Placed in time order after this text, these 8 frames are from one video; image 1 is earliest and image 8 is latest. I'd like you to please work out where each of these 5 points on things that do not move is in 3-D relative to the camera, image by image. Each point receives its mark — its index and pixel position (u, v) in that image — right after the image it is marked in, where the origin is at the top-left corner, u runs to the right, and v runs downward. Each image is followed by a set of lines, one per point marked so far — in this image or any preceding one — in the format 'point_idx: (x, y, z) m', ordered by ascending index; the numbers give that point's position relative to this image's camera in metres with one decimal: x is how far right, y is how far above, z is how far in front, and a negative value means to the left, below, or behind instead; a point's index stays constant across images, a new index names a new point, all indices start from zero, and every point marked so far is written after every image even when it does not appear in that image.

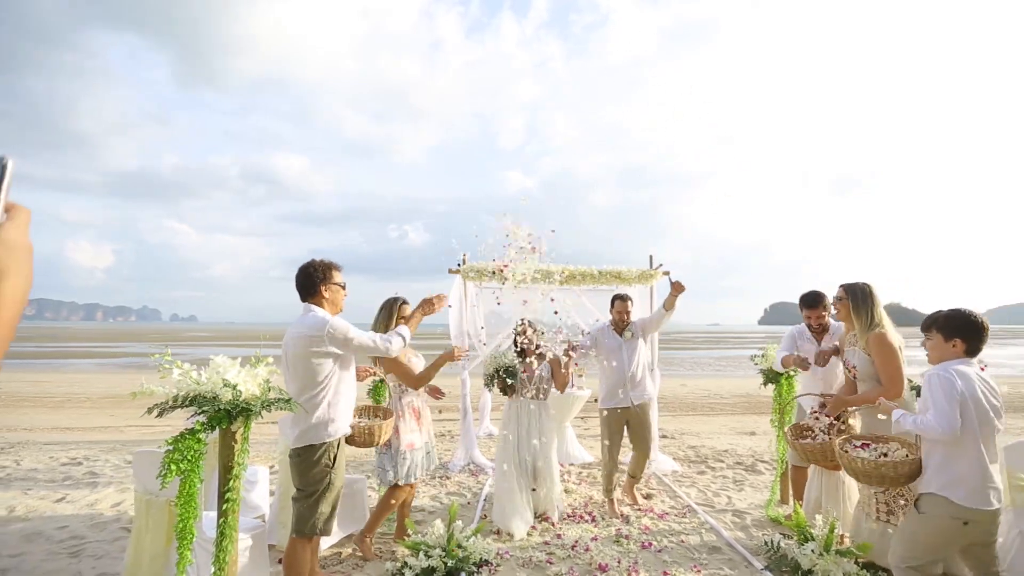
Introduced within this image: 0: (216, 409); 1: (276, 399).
0: (-1.5, -0.6, +2.8) m
1: (-1.3, -0.6, +3.0) m
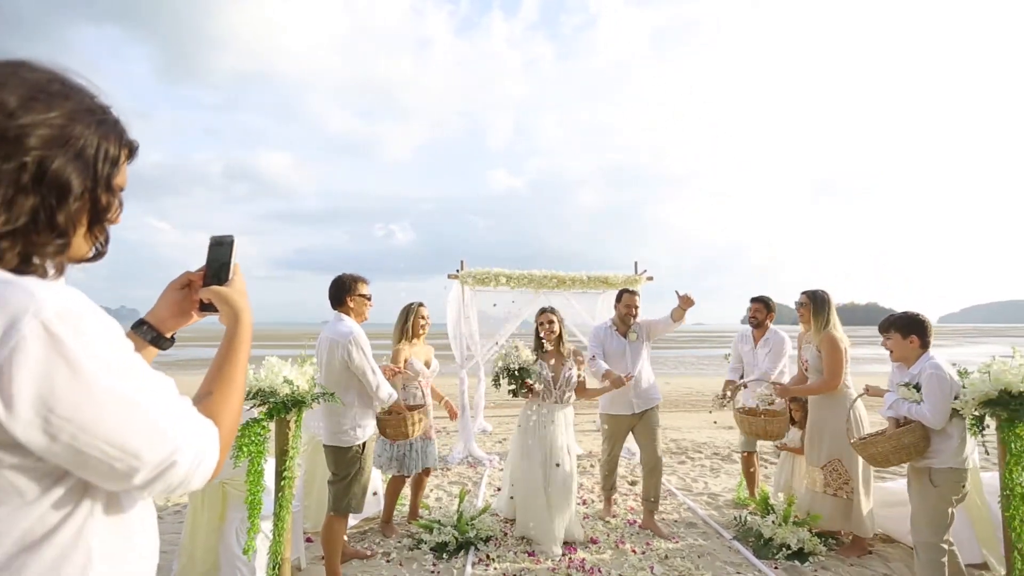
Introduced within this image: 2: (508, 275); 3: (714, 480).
0: (-1.5, -0.7, +3.4) m
1: (-1.3, -0.7, +3.6) m
2: (-0.1, +0.2, +9.7) m
3: (+2.6, -2.5, +7.0) m
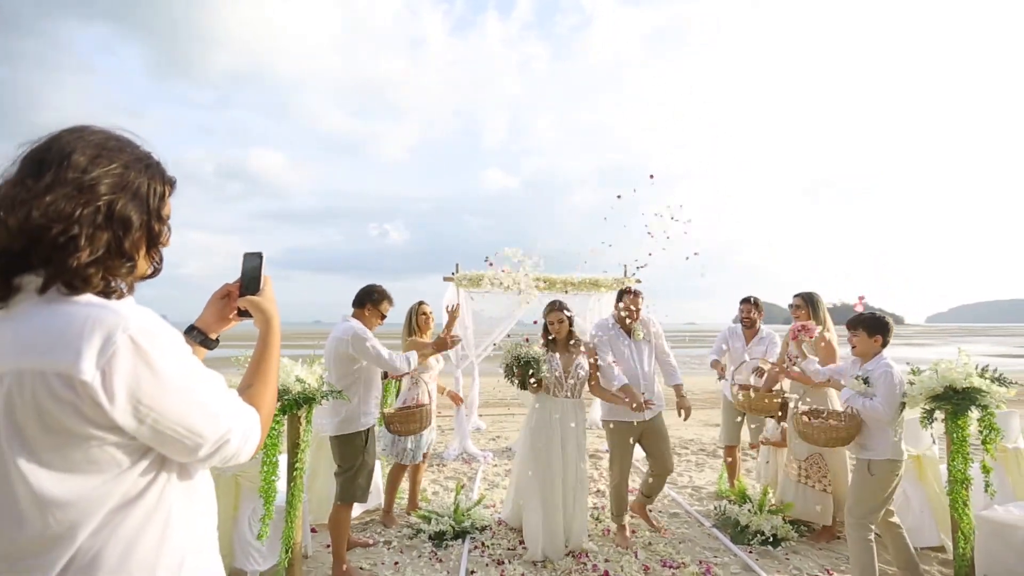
0: (-1.5, -0.7, +3.7) m
1: (-1.3, -0.7, +3.9) m
2: (-0.2, +0.2, +10.0) m
3: (+2.5, -2.5, +7.4) m
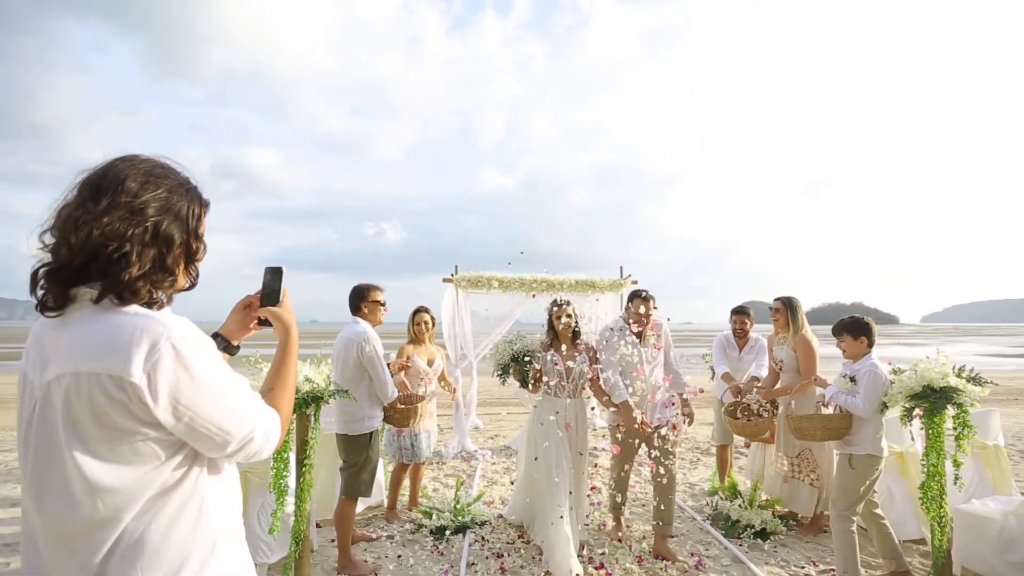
0: (-1.5, -0.8, +3.9) m
1: (-1.3, -0.8, +4.1) m
2: (-0.2, +0.2, +10.2) m
3: (+2.5, -2.5, +7.6) m
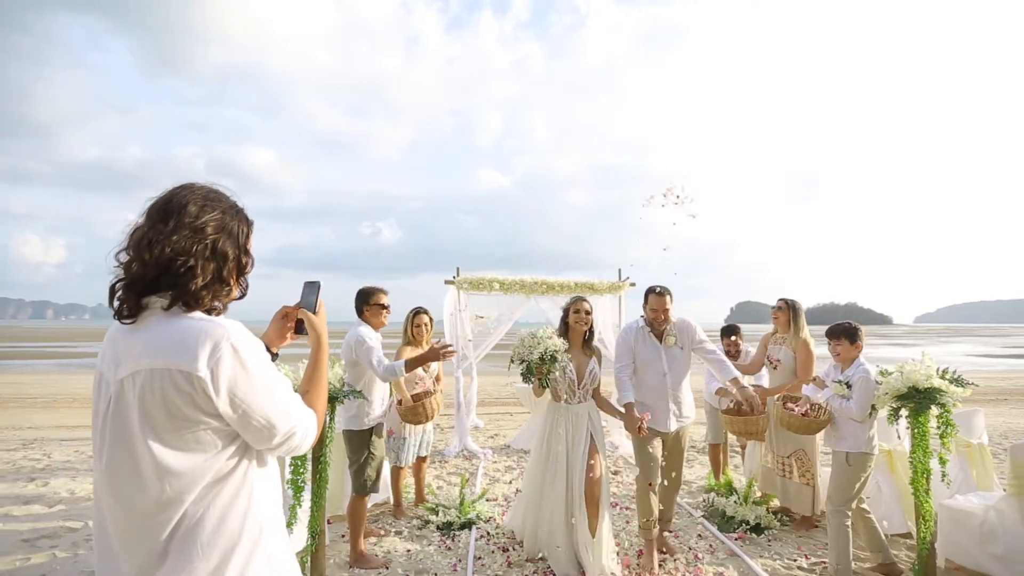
0: (-1.5, -0.8, +4.1) m
1: (-1.3, -0.8, +4.3) m
2: (-0.2, +0.1, +10.3) m
3: (+2.5, -2.6, +7.8) m
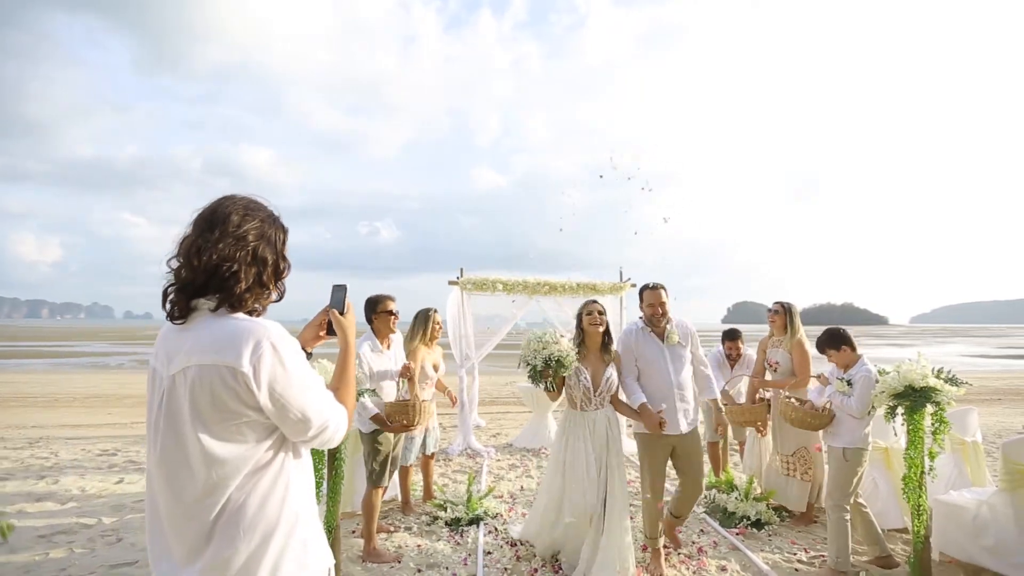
0: (-1.4, -0.8, +4.2) m
1: (-1.2, -0.8, +4.4) m
2: (-0.2, +0.1, +10.5) m
3: (+2.6, -2.6, +7.9) m
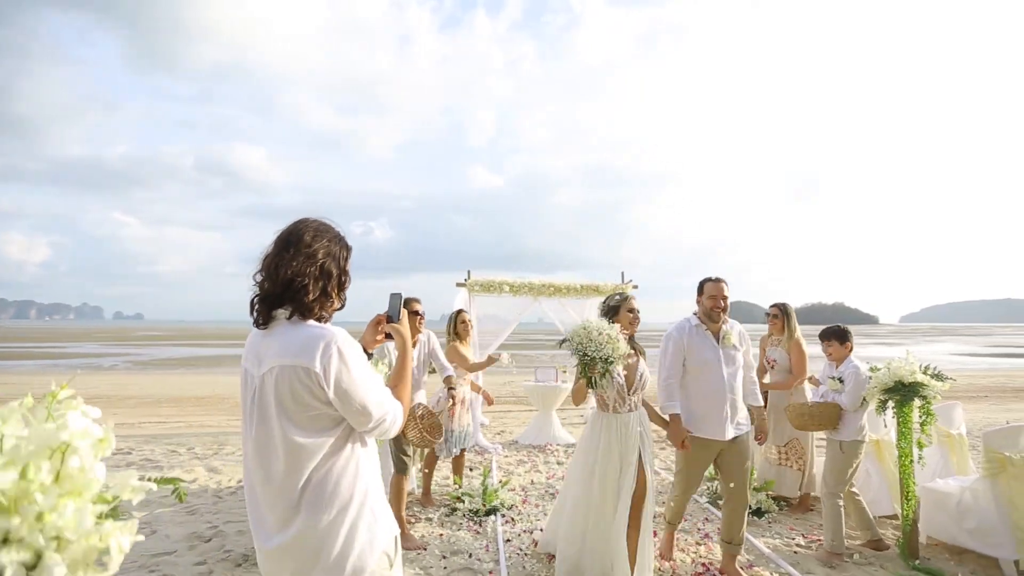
0: (-1.2, -0.9, +4.5) m
1: (-1.0, -0.9, +4.7) m
2: (0.0, +0.1, +10.8) m
3: (+2.7, -2.6, +8.3) m
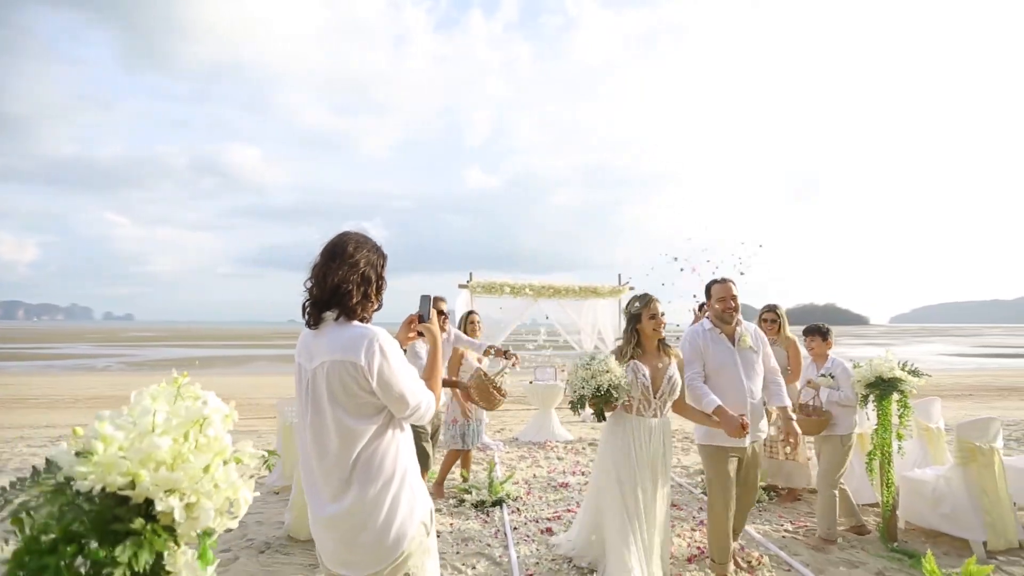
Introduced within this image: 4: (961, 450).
0: (-1.1, -0.9, +4.8) m
1: (-0.9, -0.9, +5.0) m
2: (0.0, +0.1, +11.1) m
3: (+2.7, -2.6, +8.6) m
4: (+3.8, -1.4, +4.7) m
